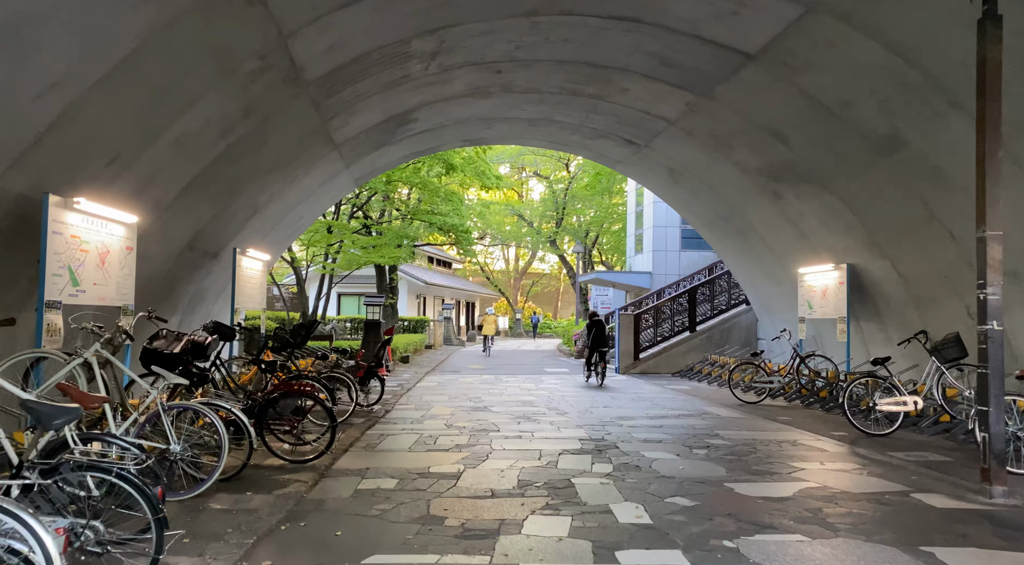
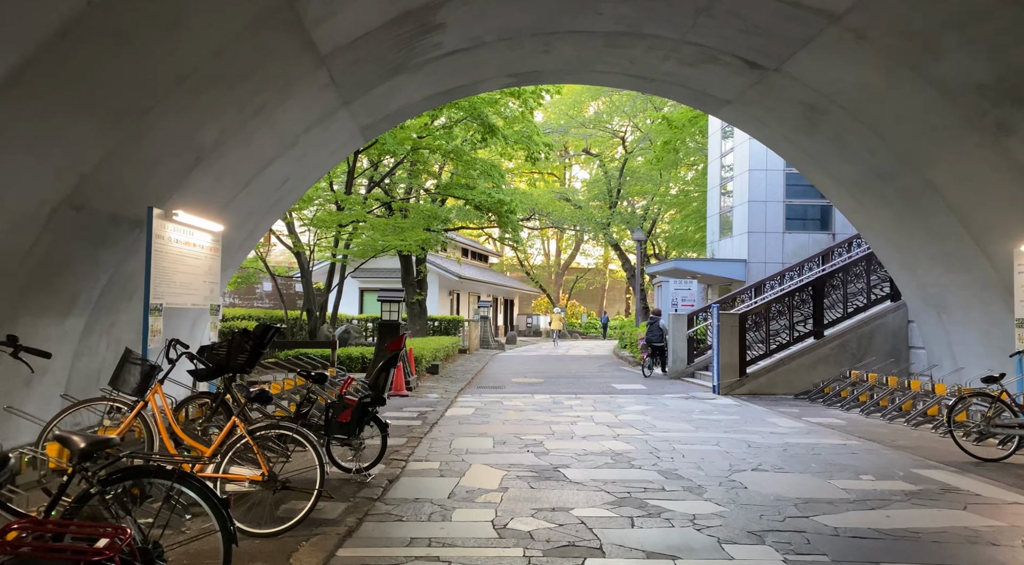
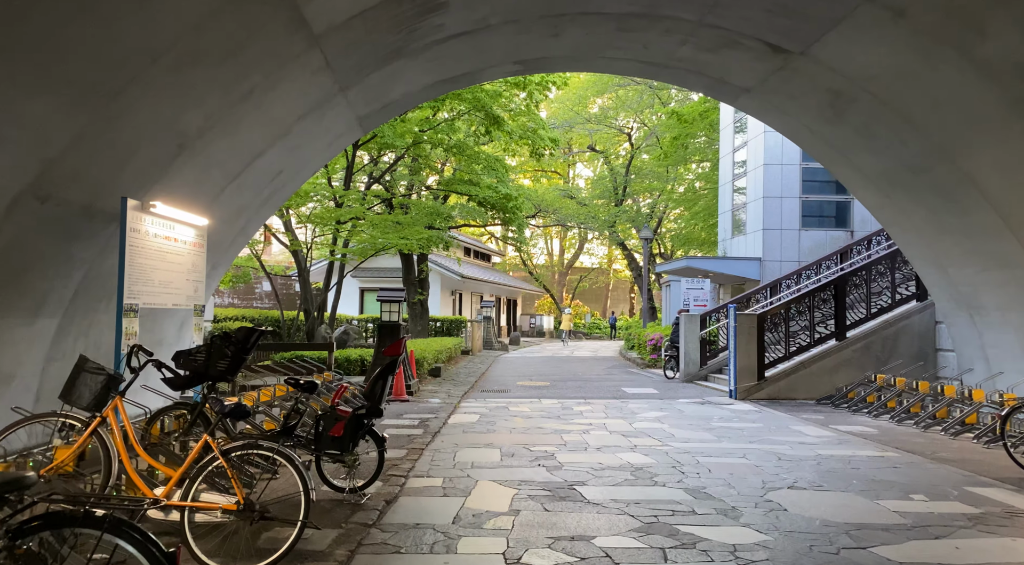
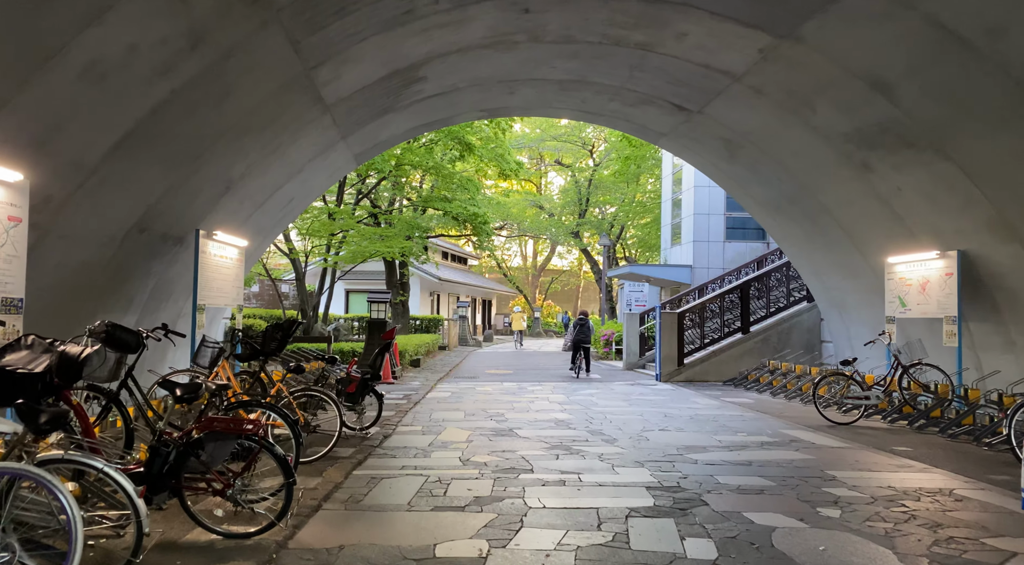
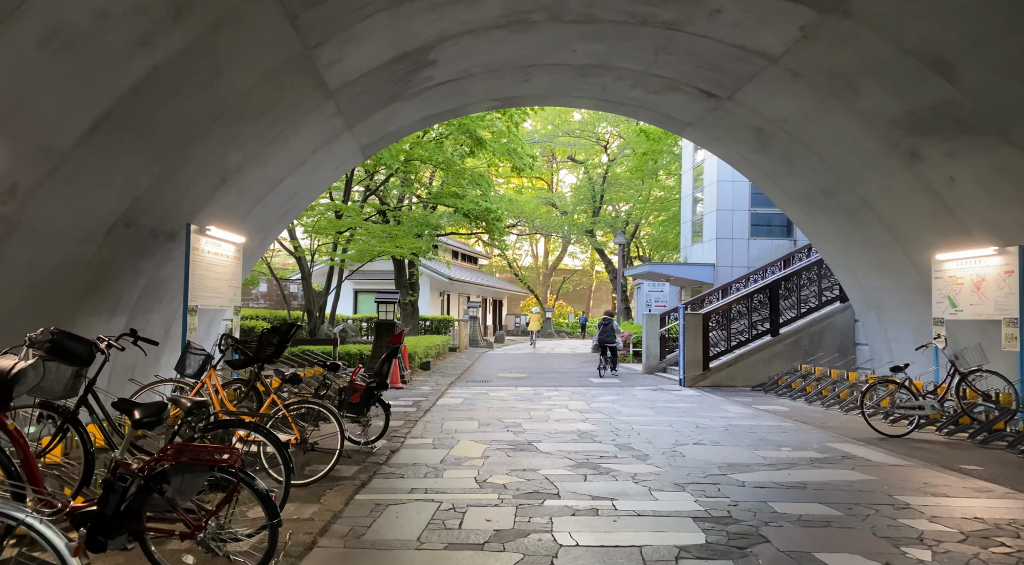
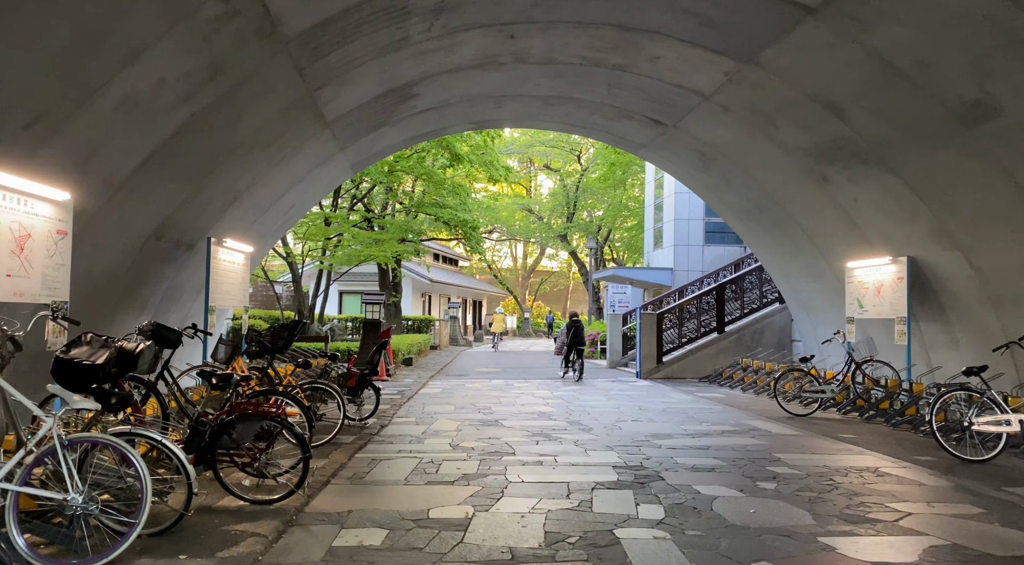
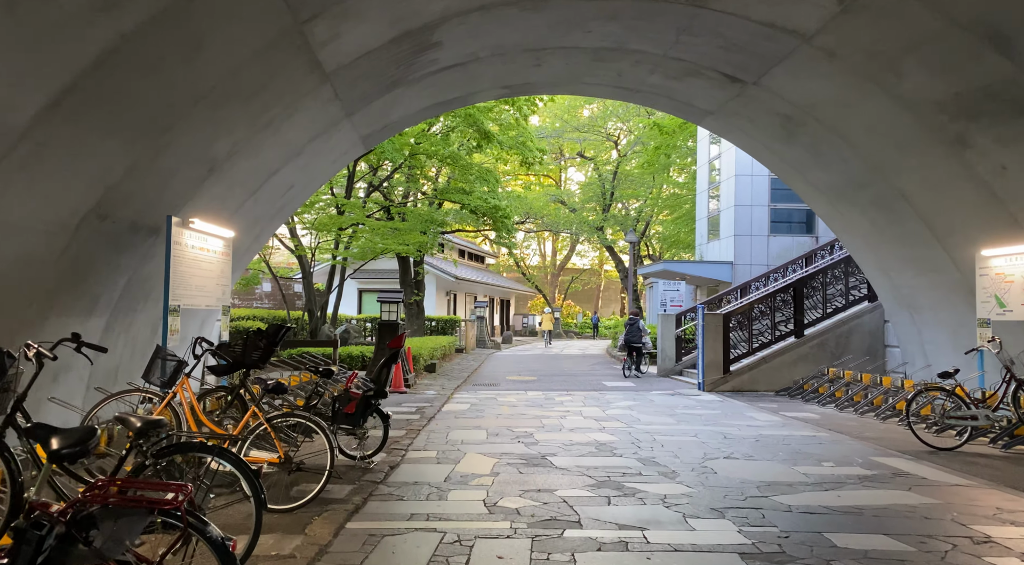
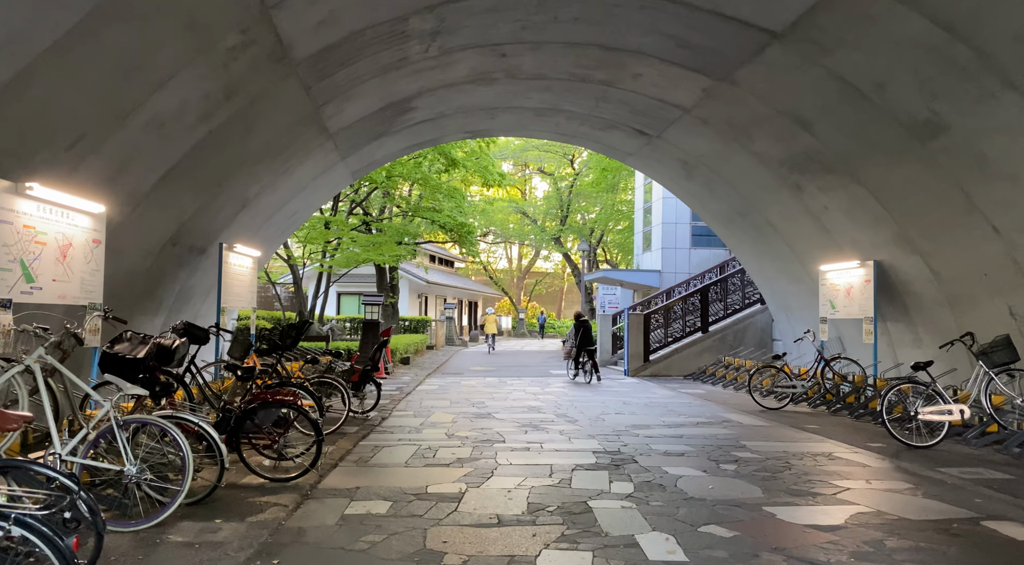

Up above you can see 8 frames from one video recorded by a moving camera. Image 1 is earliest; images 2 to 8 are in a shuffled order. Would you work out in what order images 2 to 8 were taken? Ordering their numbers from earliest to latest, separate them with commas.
8, 6, 4, 5, 7, 2, 3
